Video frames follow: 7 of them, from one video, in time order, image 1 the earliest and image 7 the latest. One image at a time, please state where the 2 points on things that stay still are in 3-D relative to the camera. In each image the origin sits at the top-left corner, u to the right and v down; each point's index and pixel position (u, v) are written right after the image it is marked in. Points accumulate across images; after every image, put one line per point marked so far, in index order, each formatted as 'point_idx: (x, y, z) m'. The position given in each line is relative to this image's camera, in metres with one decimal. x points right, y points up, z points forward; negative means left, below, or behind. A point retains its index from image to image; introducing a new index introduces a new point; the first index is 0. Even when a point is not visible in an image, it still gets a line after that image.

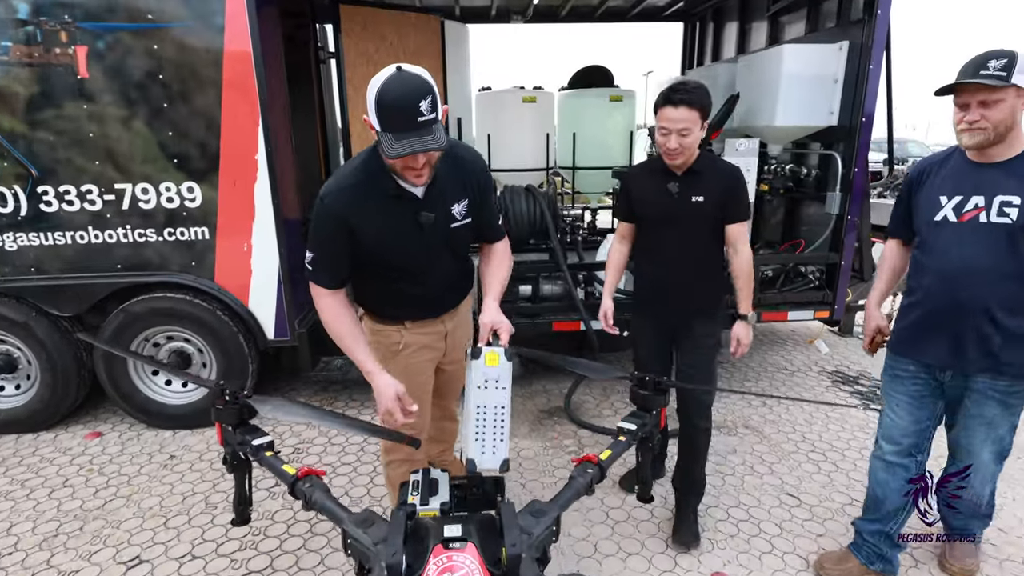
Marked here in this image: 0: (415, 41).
0: (-0.5, +1.3, +4.6) m
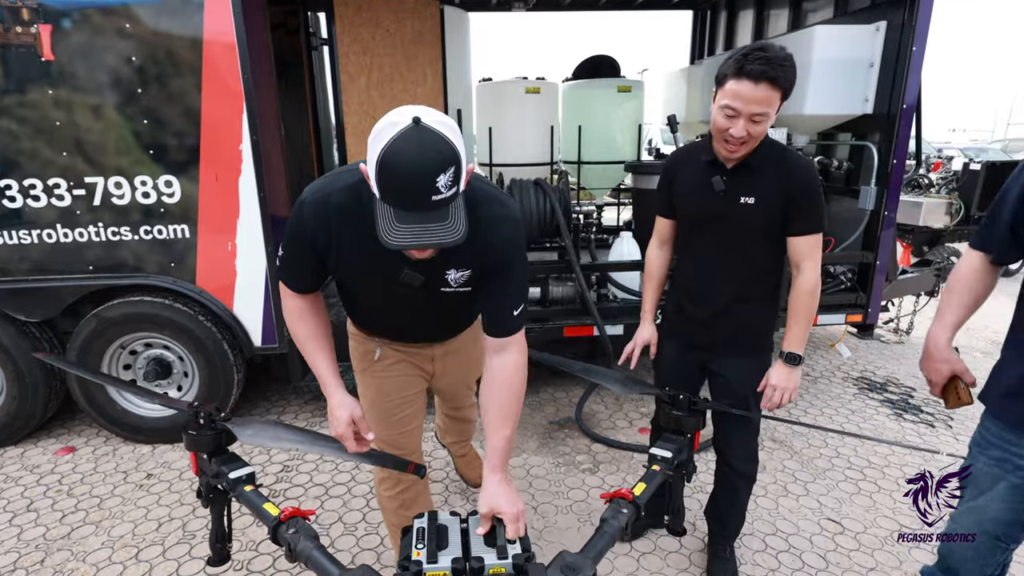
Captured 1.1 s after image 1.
0: (-0.5, +1.3, +4.4) m
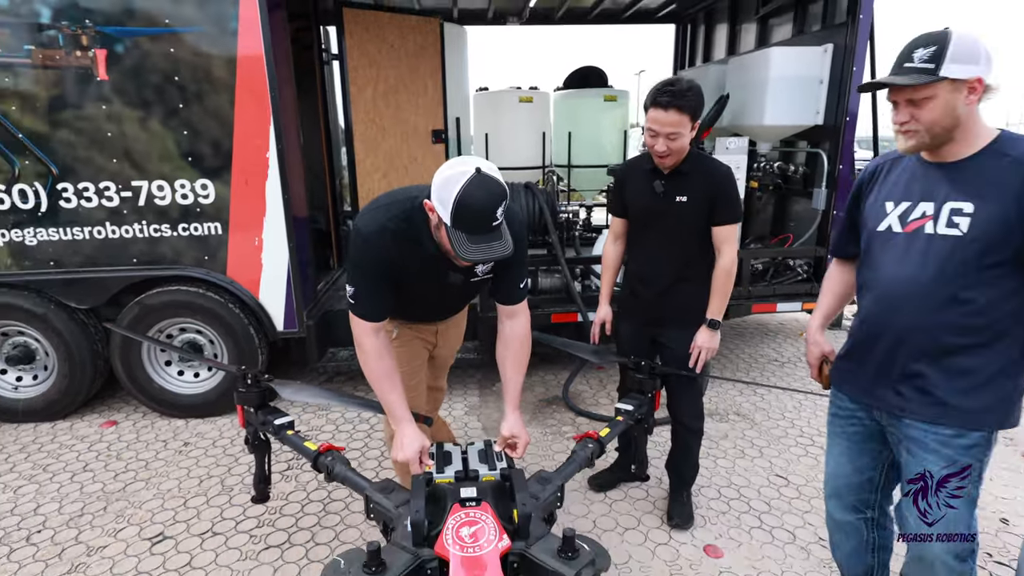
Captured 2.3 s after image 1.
0: (-0.5, +1.4, +4.8) m
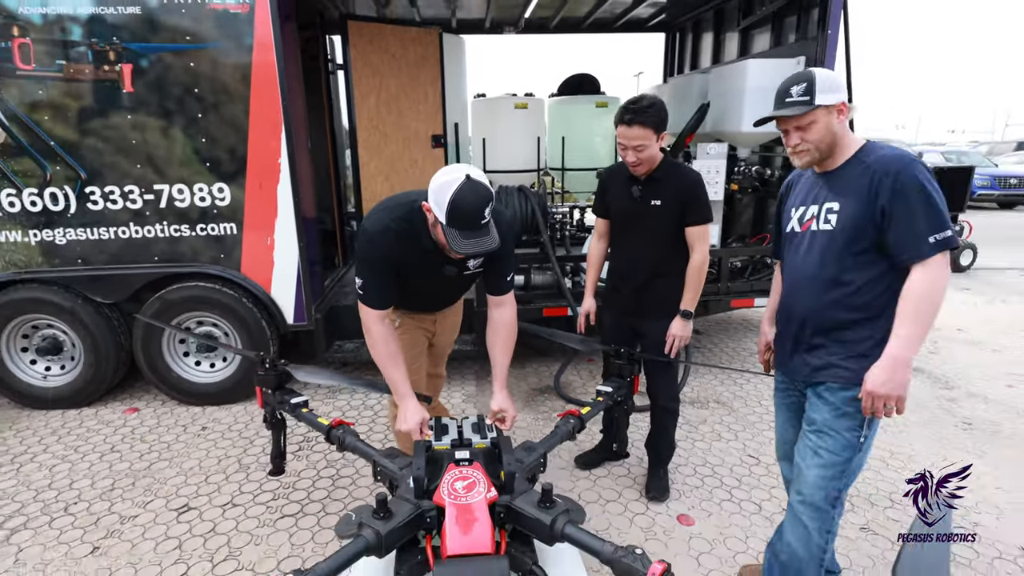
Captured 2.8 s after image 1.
0: (-0.6, +1.4, +5.0) m
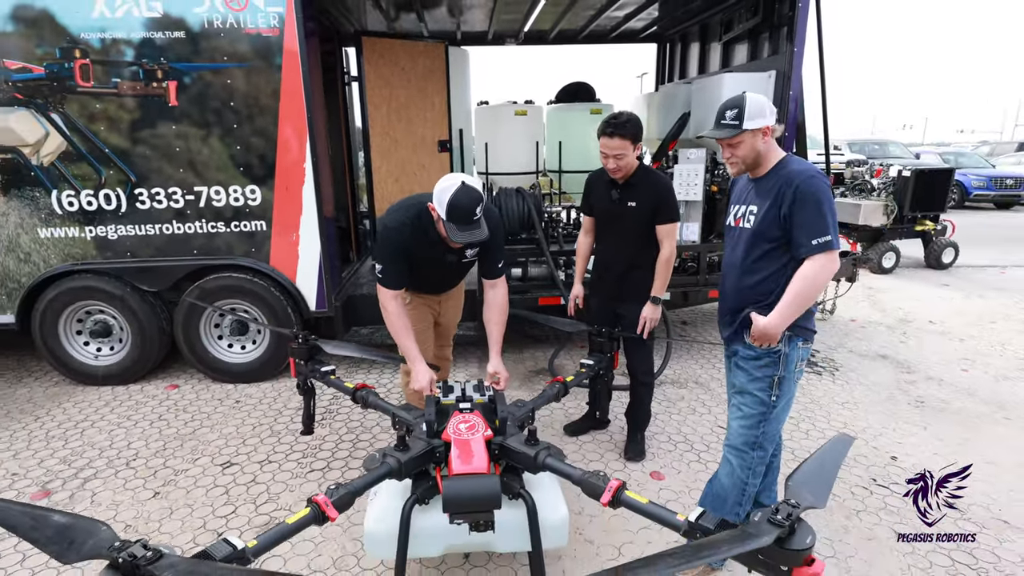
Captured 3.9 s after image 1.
0: (-0.6, +1.4, +5.4) m
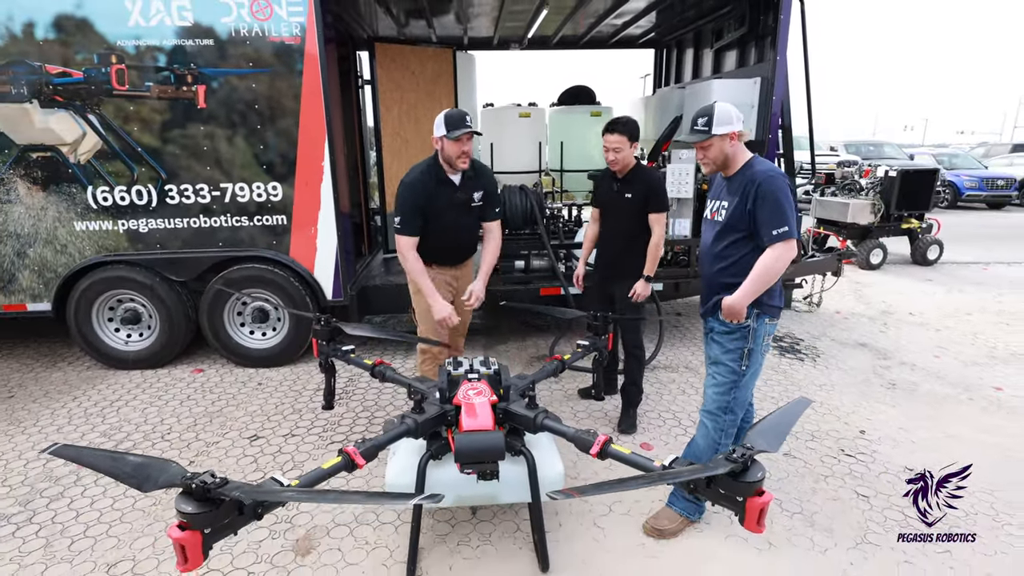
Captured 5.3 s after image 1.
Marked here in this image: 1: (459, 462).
0: (-0.5, +1.5, +5.7) m
1: (-0.1, -0.4, +2.0) m
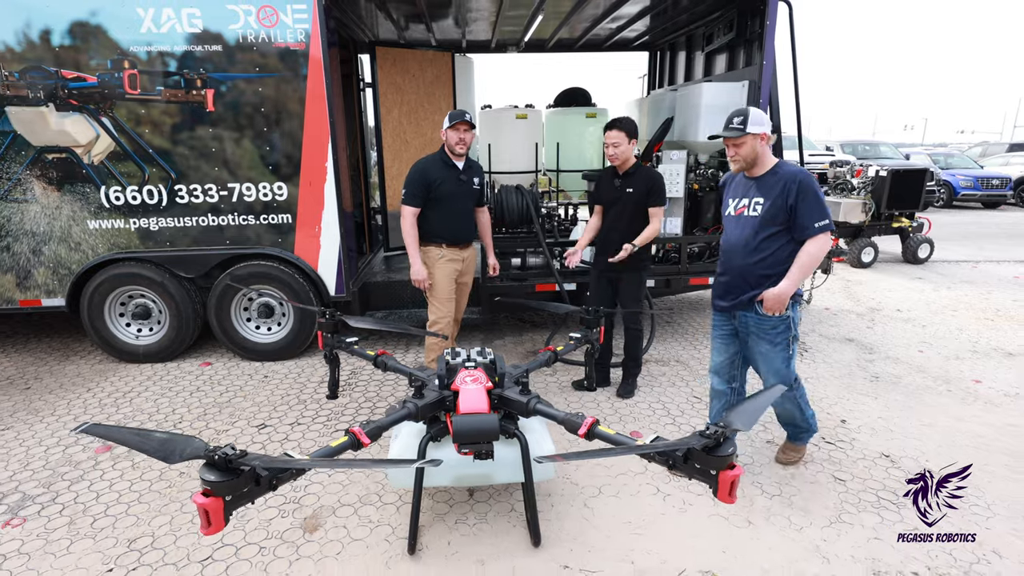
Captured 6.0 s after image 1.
0: (-0.5, +1.5, +5.8) m
1: (-0.1, -0.4, +2.2) m
